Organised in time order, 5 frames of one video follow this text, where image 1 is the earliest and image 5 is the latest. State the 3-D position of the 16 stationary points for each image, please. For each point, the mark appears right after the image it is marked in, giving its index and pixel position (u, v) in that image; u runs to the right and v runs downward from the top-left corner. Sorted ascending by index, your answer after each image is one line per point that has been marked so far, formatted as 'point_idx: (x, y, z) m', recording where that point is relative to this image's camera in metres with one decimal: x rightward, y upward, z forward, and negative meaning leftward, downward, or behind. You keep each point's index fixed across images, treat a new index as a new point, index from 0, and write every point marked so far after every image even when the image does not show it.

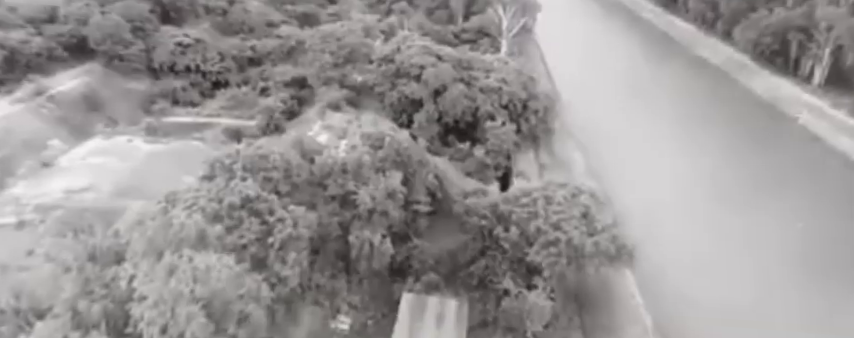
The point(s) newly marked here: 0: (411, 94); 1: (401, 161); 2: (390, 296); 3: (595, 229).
0: (-0.3, +1.4, +12.0) m
1: (-0.3, 0.0, +8.0) m
2: (-0.4, -1.5, +7.6) m
3: (+1.9, -0.6, +7.4) m
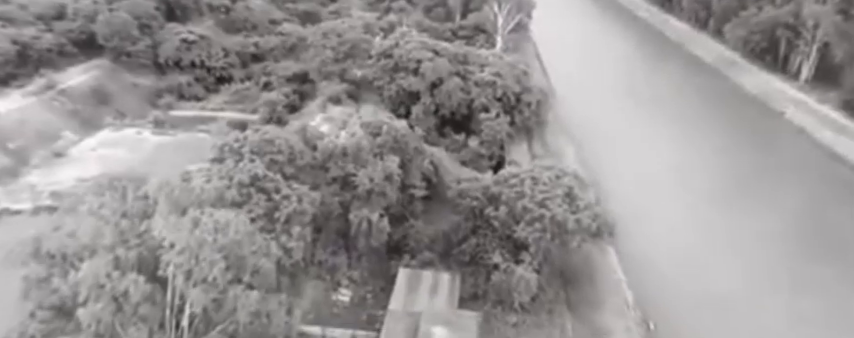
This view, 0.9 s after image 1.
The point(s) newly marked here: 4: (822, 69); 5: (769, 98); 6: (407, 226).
0: (-0.4, +1.6, +12.5) m
1: (-0.4, +0.2, +8.5) m
2: (-0.5, -1.3, +8.1) m
3: (+1.9, -0.4, +7.9) m
4: (+11.1, +2.8, +18.0) m
5: (+9.6, +2.0, +17.9) m
6: (-0.3, -0.8, +8.3) m
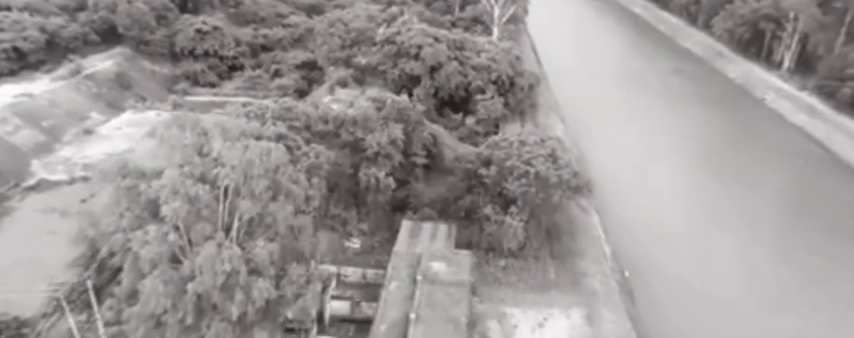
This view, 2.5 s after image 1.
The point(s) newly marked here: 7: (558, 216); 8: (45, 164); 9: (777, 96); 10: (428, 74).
0: (-0.4, +2.1, +13.6) m
1: (-0.4, +0.7, +9.6) m
2: (-0.5, -0.8, +9.2) m
3: (+1.9, +0.1, +9.0) m
4: (+11.1, +3.3, +19.0) m
5: (+9.6, +2.5, +18.9) m
6: (-0.3, -0.3, +9.4) m
7: (+2.0, -0.8, +9.3) m
8: (-7.4, +0.1, +12.4) m
9: (+9.8, +2.0, +18.0) m
10: (0.0, +2.0, +13.5) m
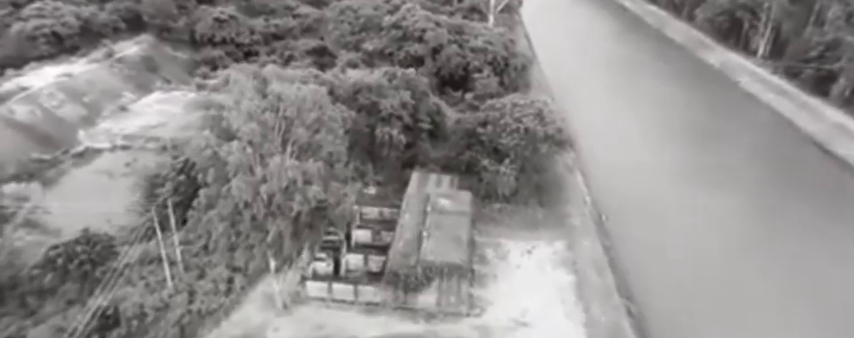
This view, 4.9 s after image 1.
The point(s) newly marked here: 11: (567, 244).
0: (-0.3, +2.8, +15.1) m
1: (-0.3, +1.4, +11.1) m
2: (-0.4, -0.1, +10.7) m
3: (+2.0, +0.7, +10.5) m
4: (+11.2, +4.0, +20.6) m
5: (+9.6, +3.2, +20.5) m
6: (-0.2, +0.4, +10.9) m
7: (+2.1, -0.1, +10.9) m
8: (-7.3, +0.8, +13.9) m
9: (+9.9, +2.7, +19.6) m
10: (+0.1, +2.7, +15.0) m
11: (+2.2, -1.2, +10.0) m
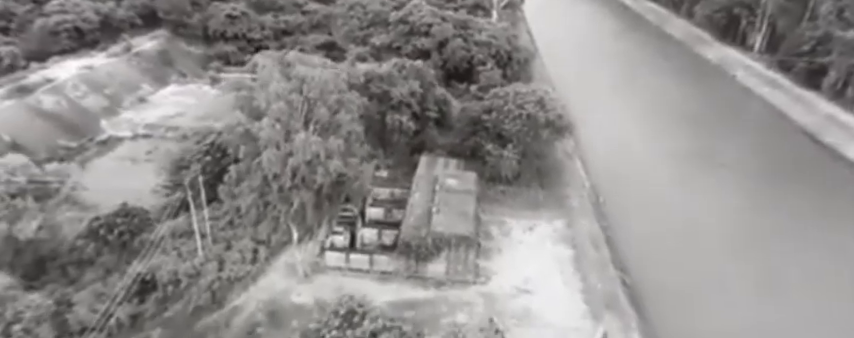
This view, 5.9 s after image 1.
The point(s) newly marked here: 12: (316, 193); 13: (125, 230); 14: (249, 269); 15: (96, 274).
0: (-0.1, +3.0, +15.8) m
1: (-0.1, +1.7, +11.7) m
2: (-0.3, +0.1, +11.4) m
3: (+2.1, +1.0, +11.1) m
4: (+11.4, +4.3, +21.2) m
5: (+9.8, +3.4, +21.1) m
6: (0.0, +0.7, +11.6) m
7: (+2.2, +0.1, +11.5) m
8: (-7.2, +1.0, +14.6) m
9: (+10.1, +3.0, +20.2) m
10: (+0.2, +2.9, +15.7) m
11: (+2.3, -0.9, +10.7) m
12: (-1.7, -0.4, +9.4) m
13: (-3.6, -0.7, +7.7) m
14: (-2.5, -1.4, +9.0) m
15: (-3.9, -1.2, +7.6) m
